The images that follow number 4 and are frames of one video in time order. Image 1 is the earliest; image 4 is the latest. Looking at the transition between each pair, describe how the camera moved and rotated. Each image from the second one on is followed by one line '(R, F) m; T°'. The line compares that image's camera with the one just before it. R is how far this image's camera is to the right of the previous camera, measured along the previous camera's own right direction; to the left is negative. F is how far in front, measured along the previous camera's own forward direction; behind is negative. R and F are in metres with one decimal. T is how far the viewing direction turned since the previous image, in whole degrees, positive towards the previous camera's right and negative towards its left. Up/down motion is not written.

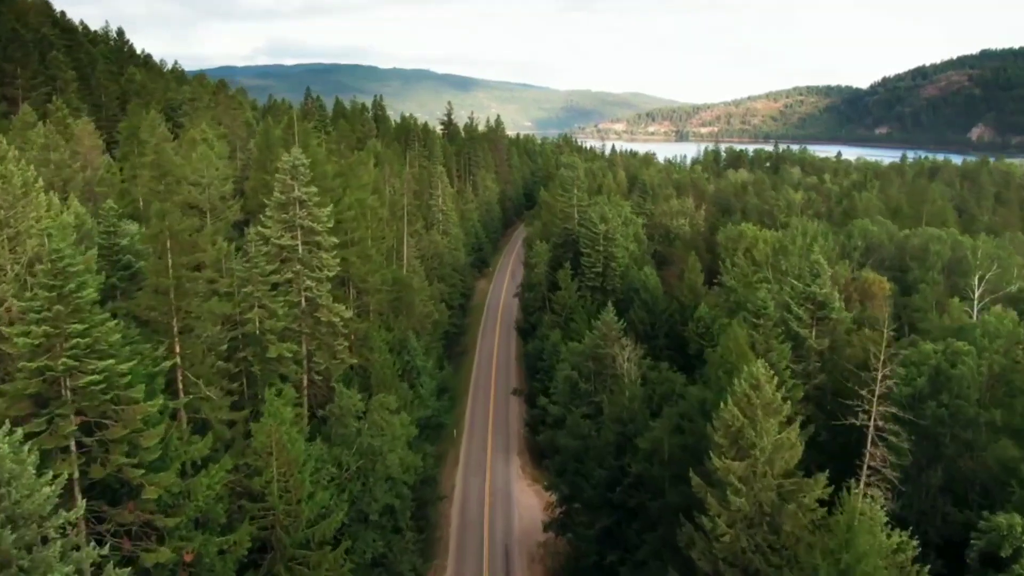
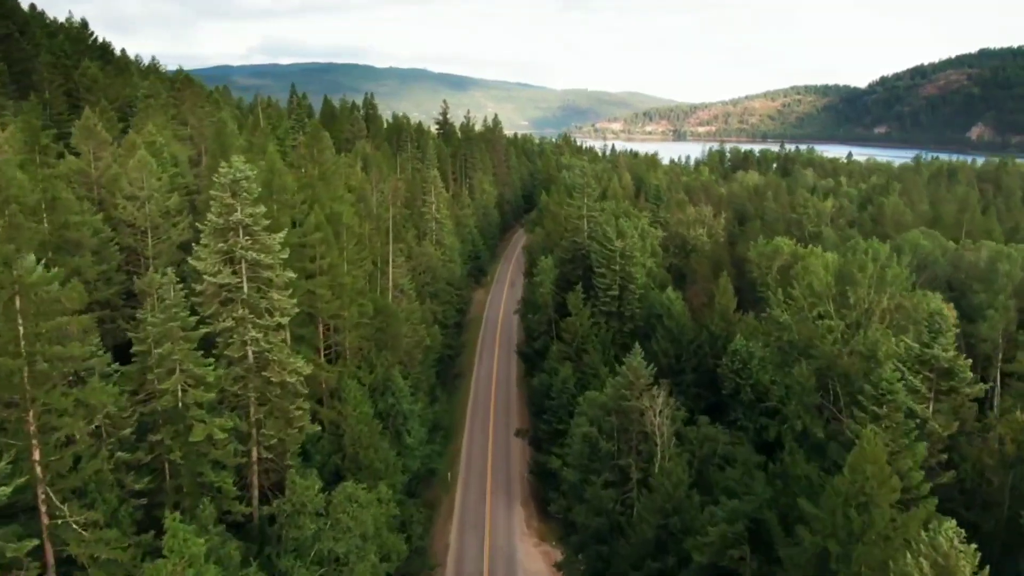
(-0.5, +8.6) m; 0°
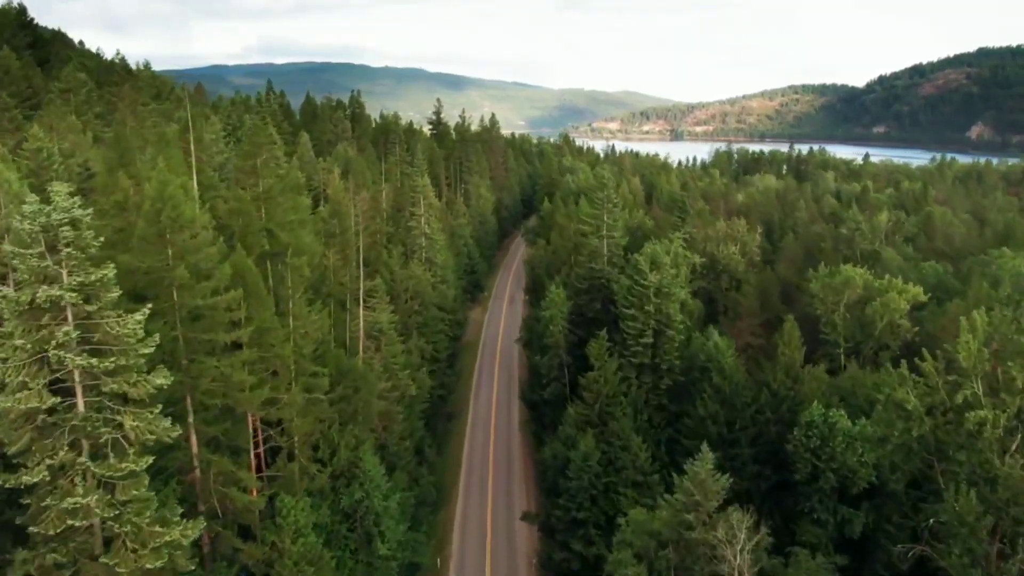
(-0.6, +11.9) m; 0°
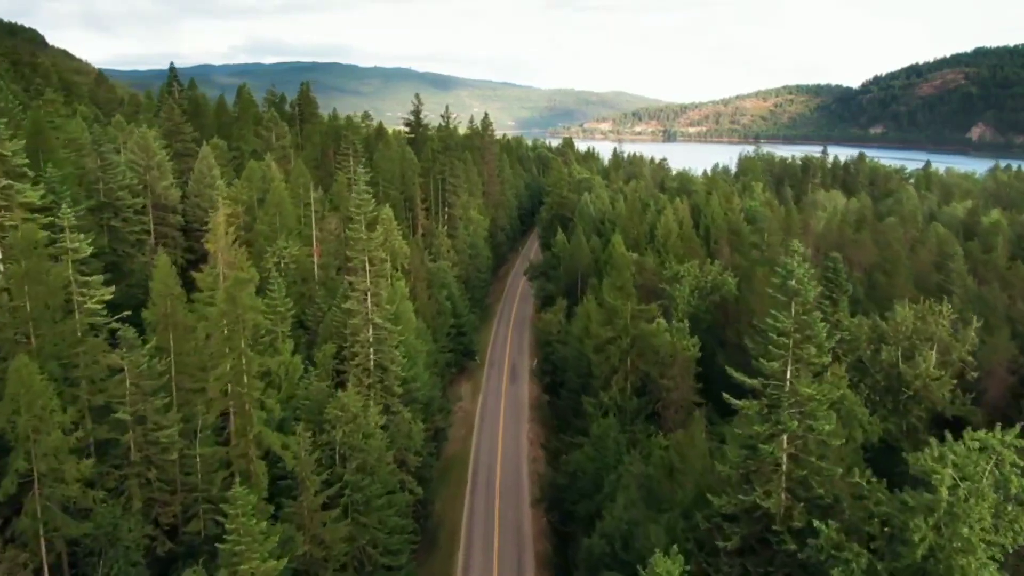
(-1.5, +33.0) m; +1°
